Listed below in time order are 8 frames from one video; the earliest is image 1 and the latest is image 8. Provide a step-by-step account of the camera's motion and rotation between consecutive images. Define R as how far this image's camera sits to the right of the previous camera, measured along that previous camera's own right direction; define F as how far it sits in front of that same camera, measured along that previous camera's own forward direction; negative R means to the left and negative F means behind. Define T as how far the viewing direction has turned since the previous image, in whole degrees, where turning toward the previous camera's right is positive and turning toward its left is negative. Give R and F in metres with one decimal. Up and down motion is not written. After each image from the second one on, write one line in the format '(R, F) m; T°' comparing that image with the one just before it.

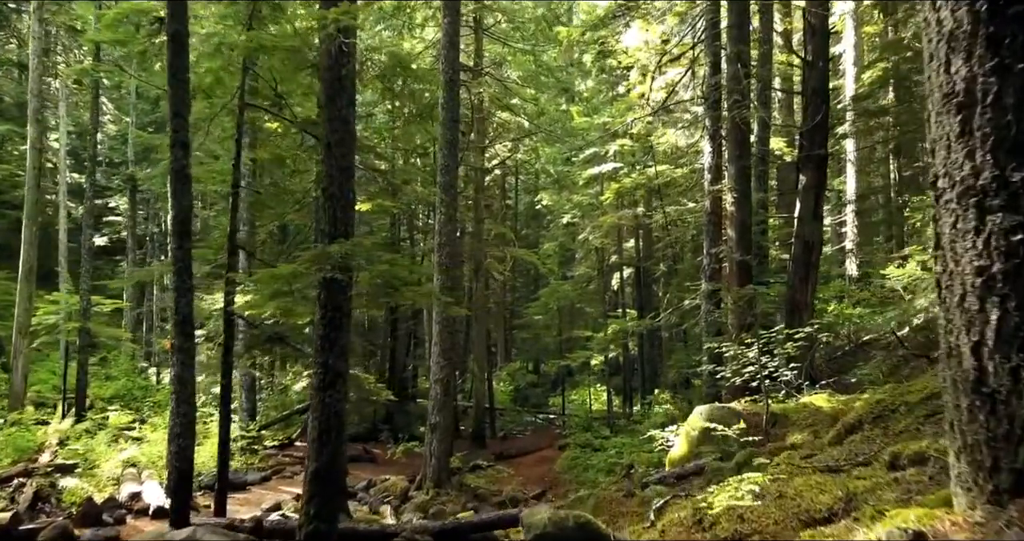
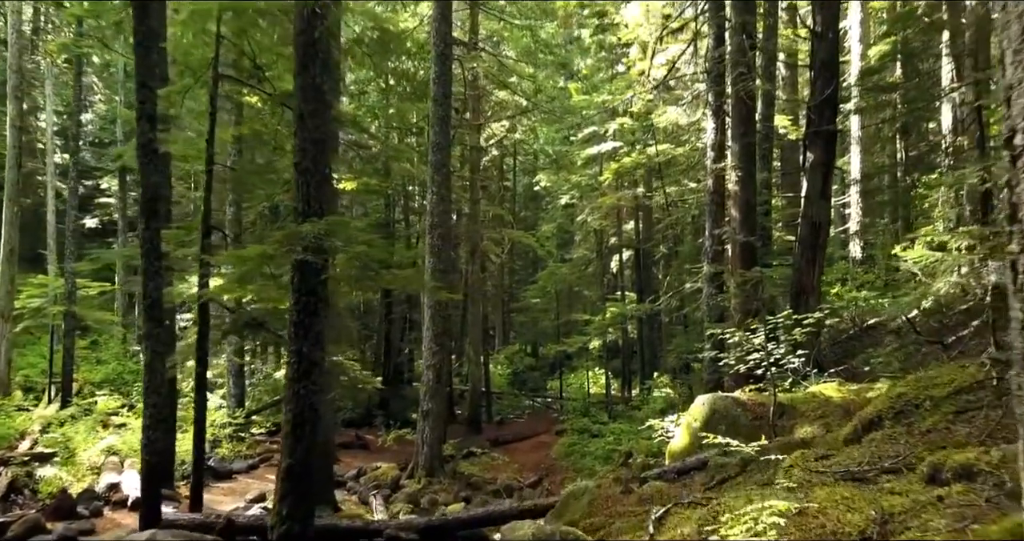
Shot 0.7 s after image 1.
(+0.1, +0.5) m; 0°
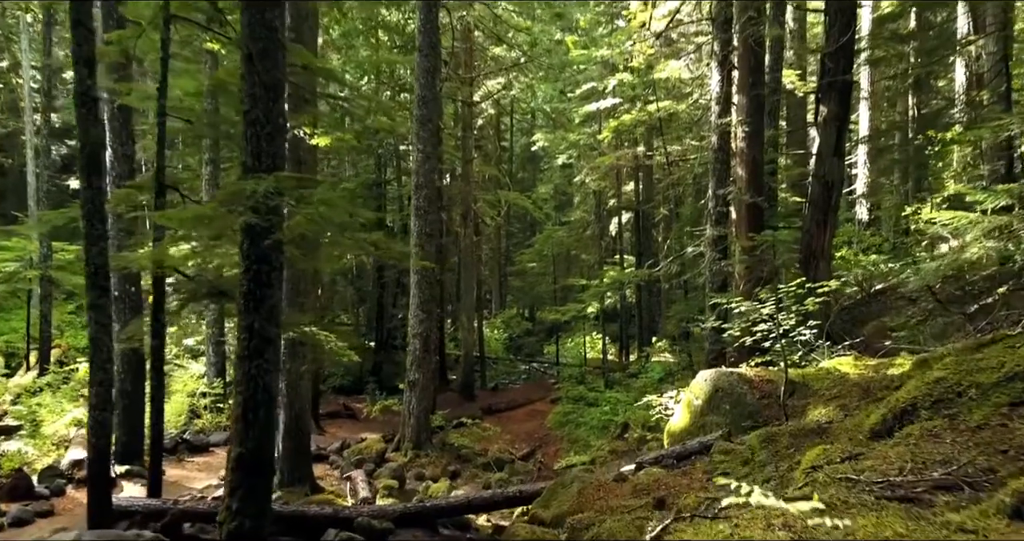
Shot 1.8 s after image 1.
(+0.2, +0.8) m; 0°
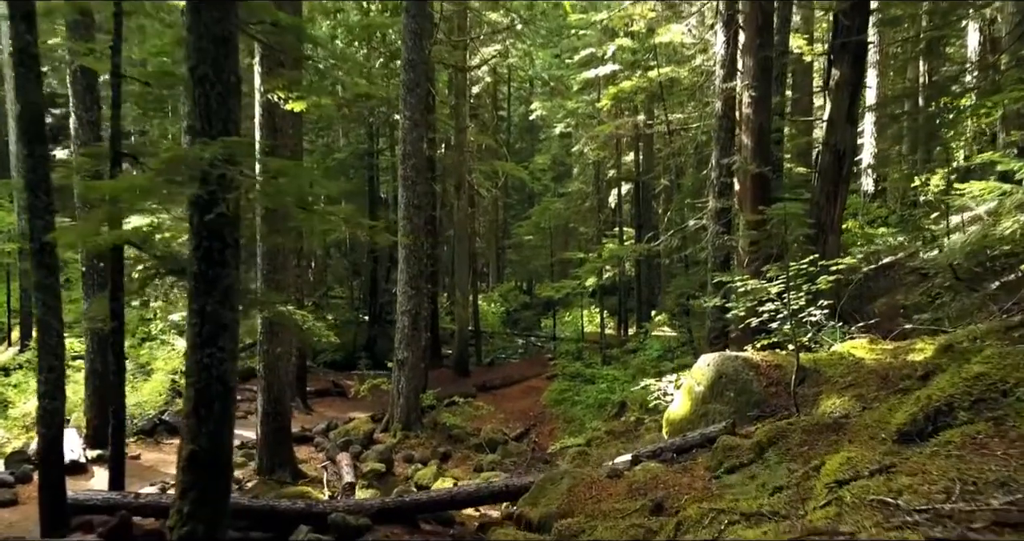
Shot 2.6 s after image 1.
(+0.1, +0.6) m; 0°
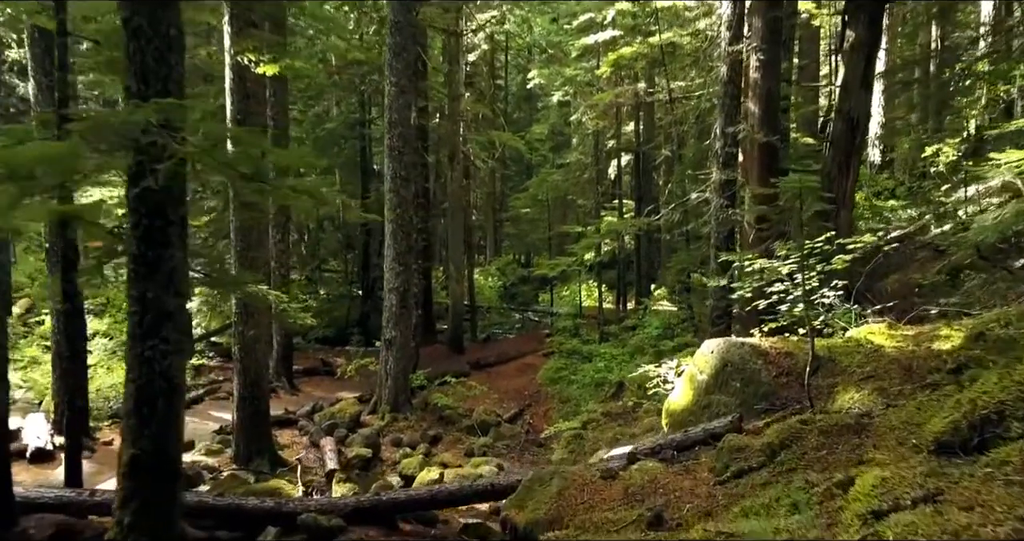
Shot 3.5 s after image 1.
(+0.1, +0.6) m; 0°
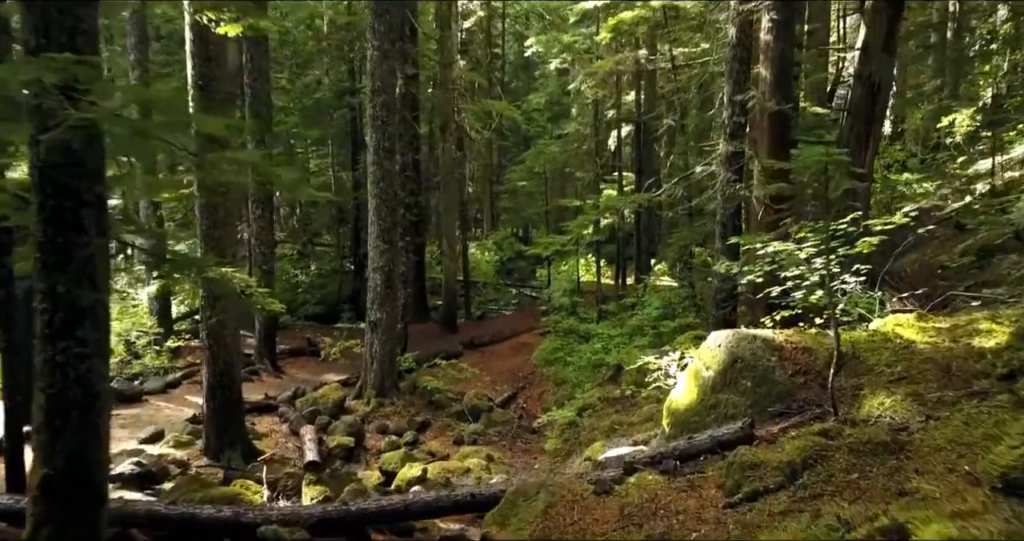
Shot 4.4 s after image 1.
(+0.1, +0.7) m; 0°
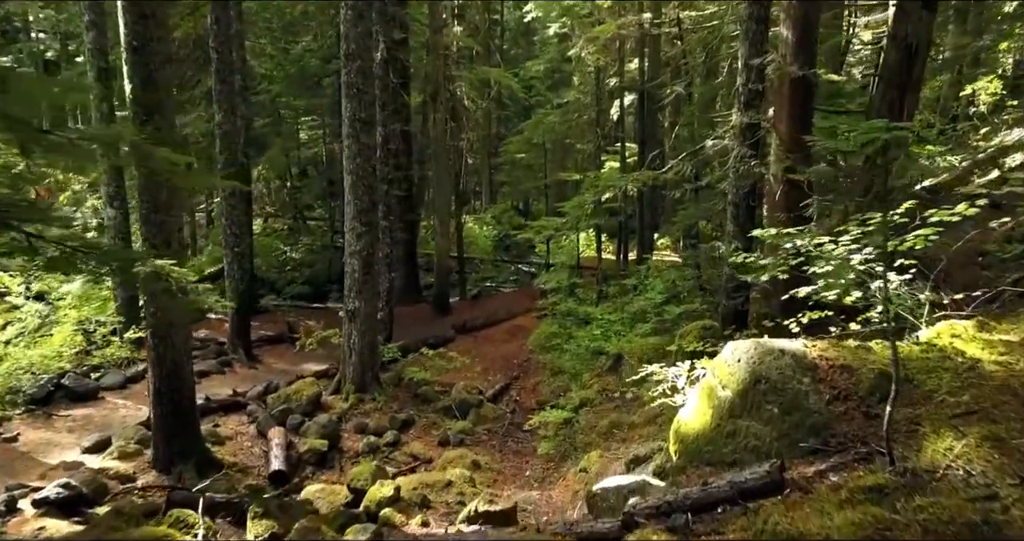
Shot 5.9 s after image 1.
(+0.2, +1.0) m; 0°
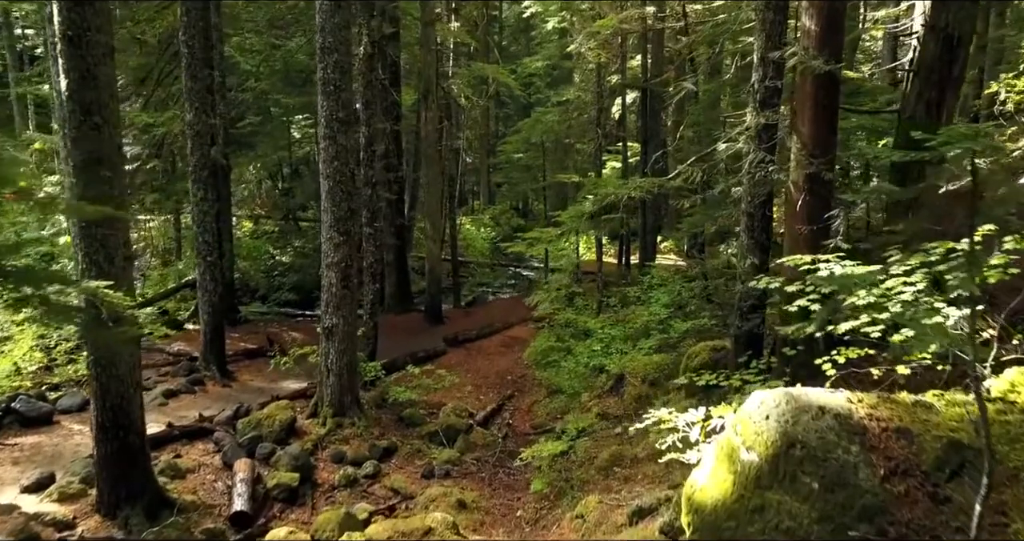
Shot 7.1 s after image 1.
(+0.1, +0.9) m; 0°
